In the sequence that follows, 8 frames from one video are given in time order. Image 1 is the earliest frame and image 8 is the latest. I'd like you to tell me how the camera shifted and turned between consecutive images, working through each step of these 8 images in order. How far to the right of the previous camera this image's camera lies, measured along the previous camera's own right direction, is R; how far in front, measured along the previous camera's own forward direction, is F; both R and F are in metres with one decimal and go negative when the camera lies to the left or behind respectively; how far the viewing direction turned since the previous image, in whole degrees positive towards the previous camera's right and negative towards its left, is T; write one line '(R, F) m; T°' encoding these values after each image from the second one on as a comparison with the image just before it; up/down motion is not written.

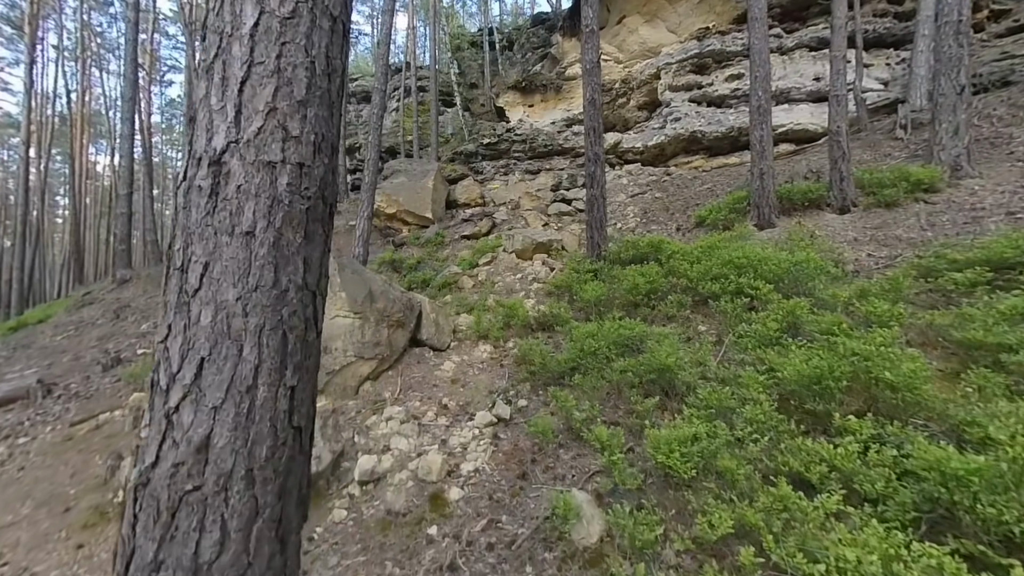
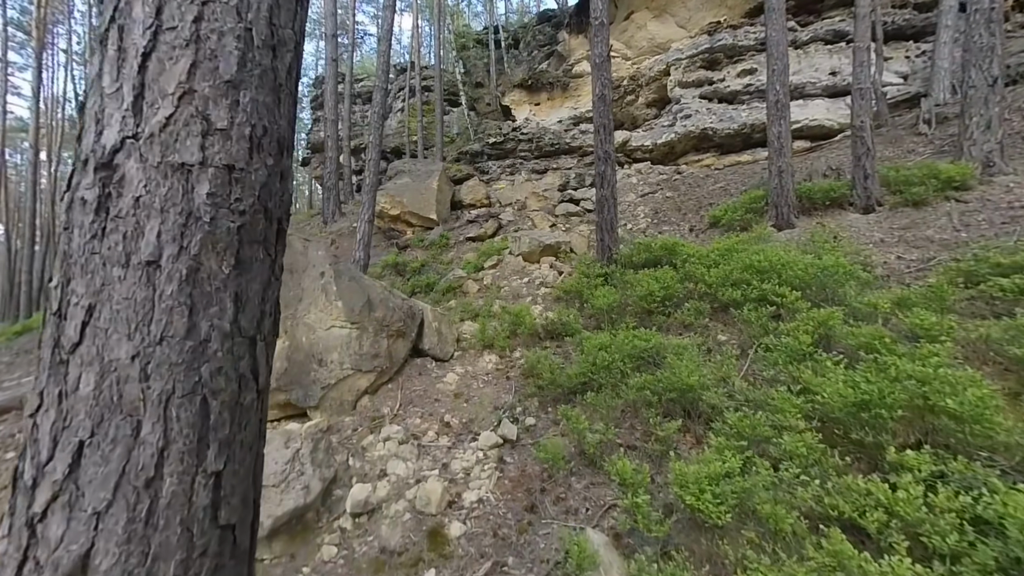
(0.0, +0.3) m; -1°
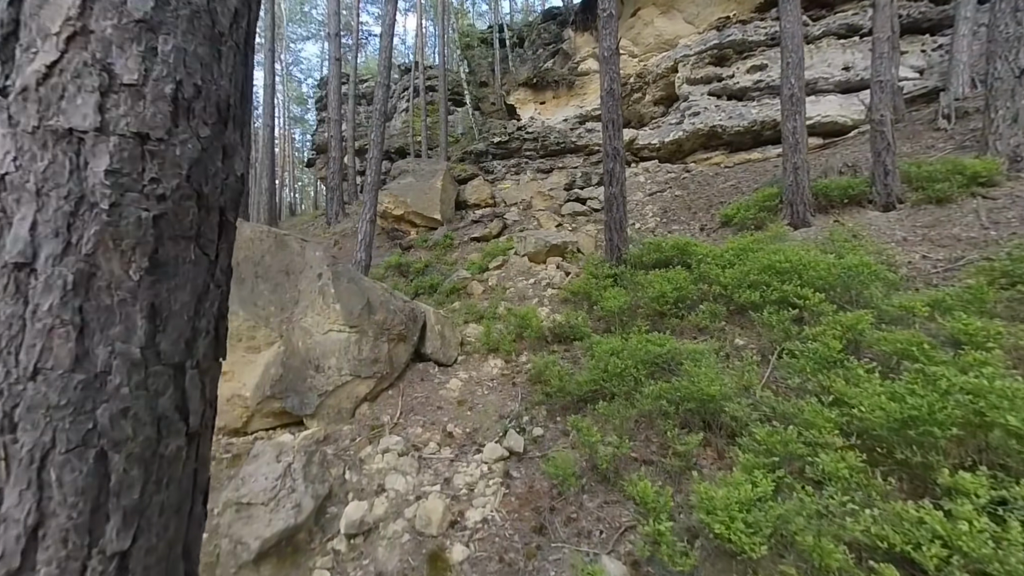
(0.0, +0.2) m; -1°
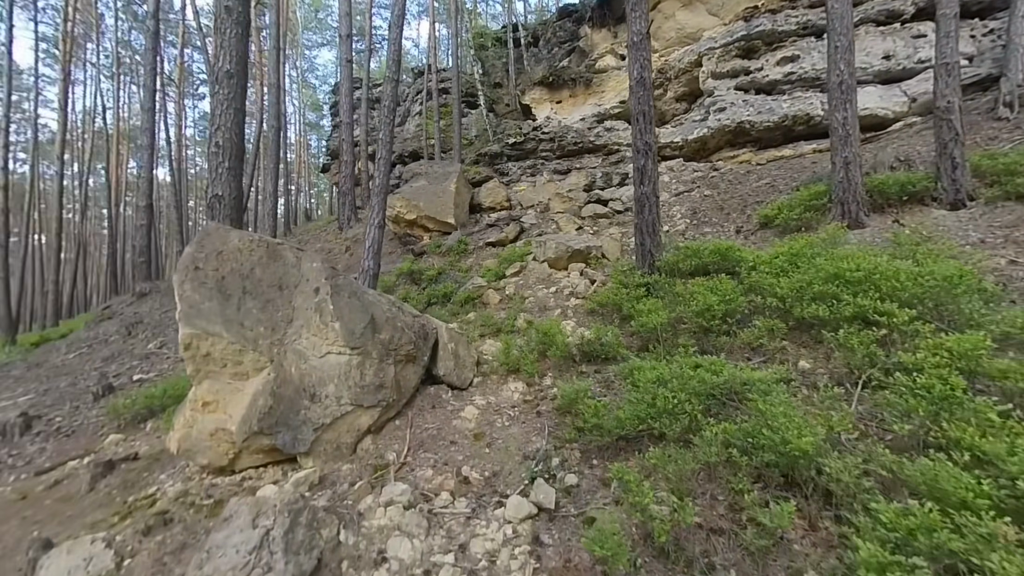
(-0.1, +0.6) m; -2°
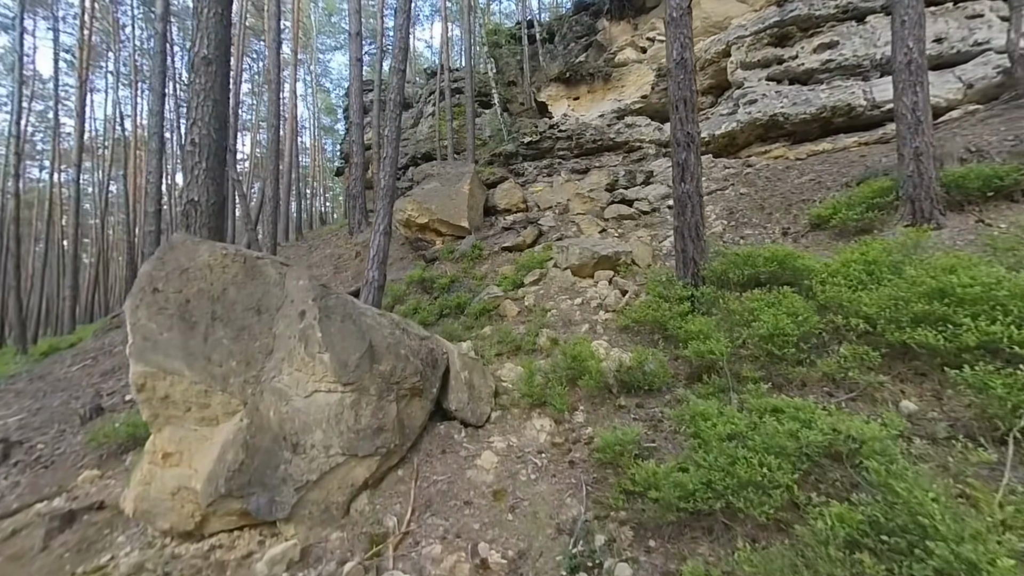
(-0.1, +0.8) m; -2°
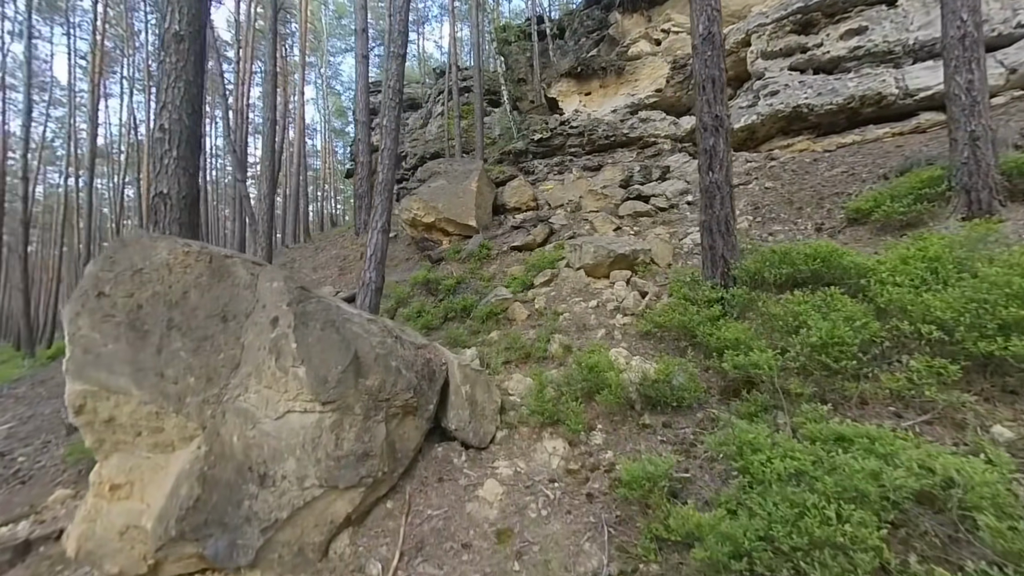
(0.0, +0.5) m; -1°
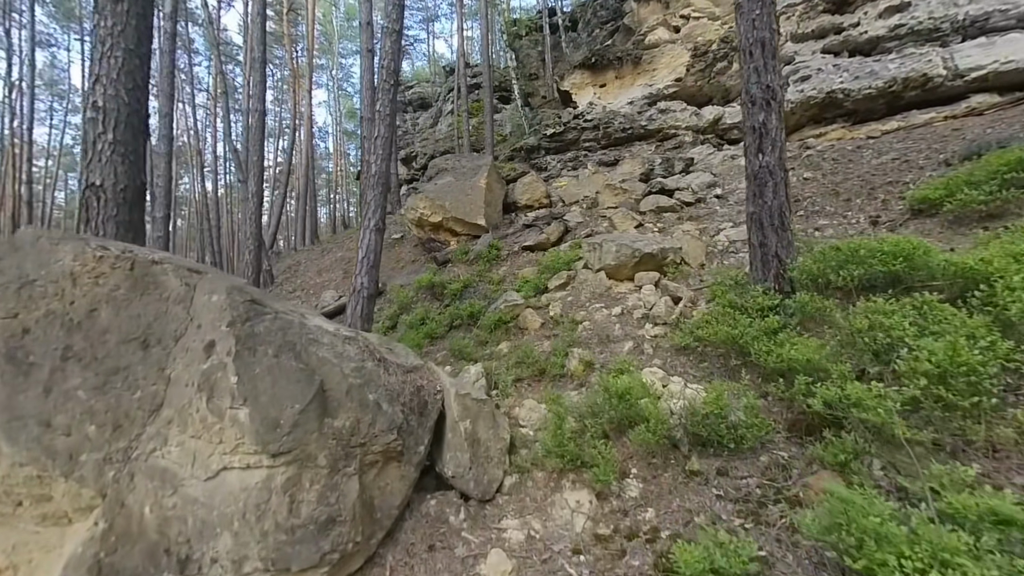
(0.0, +0.7) m; -2°
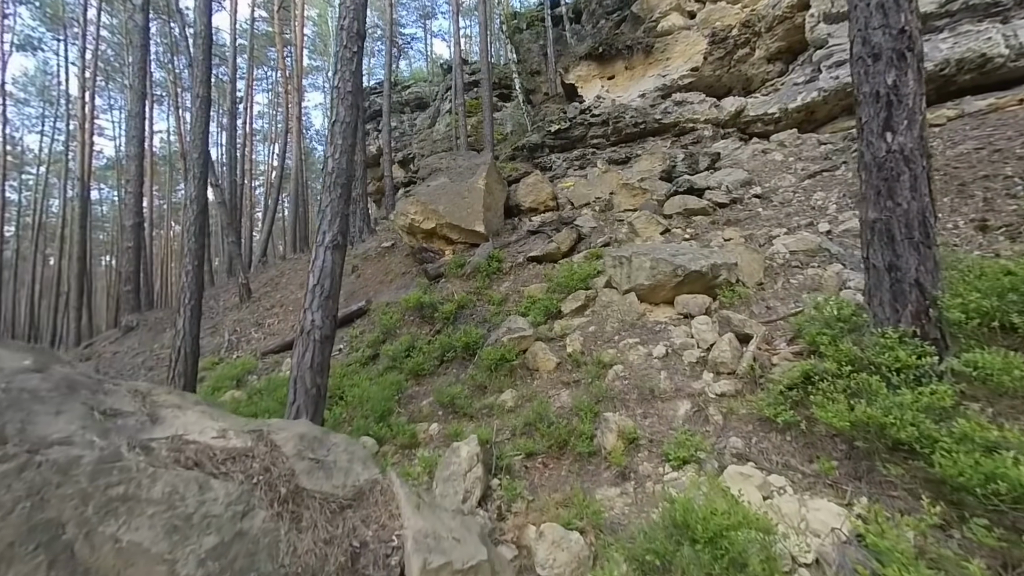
(0.0, +1.3) m; 0°
